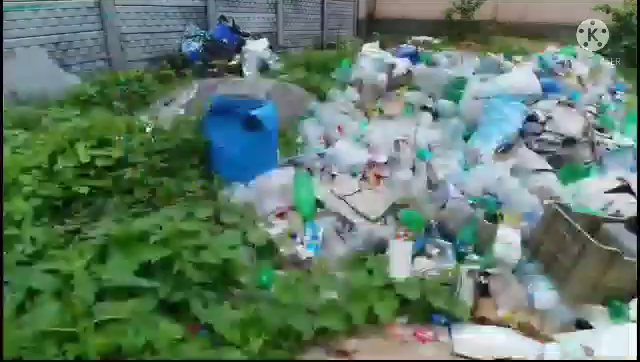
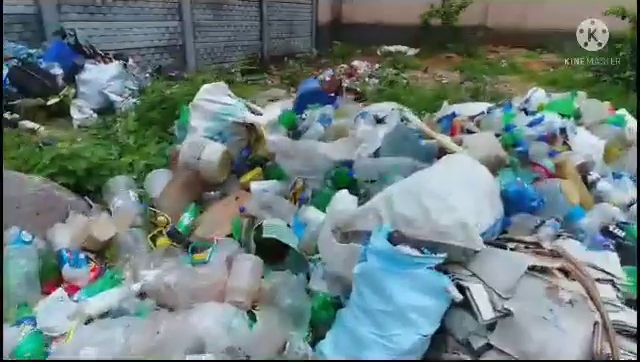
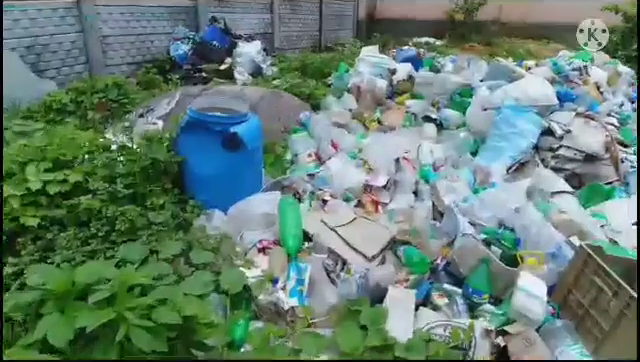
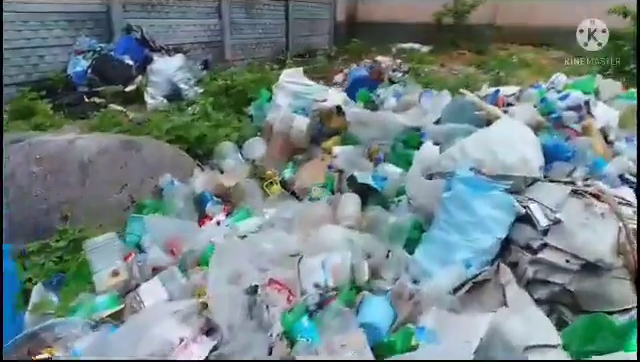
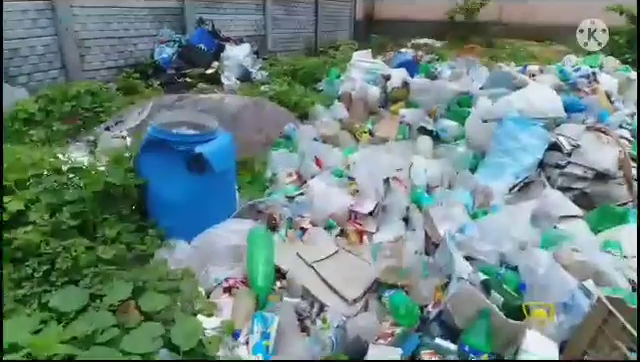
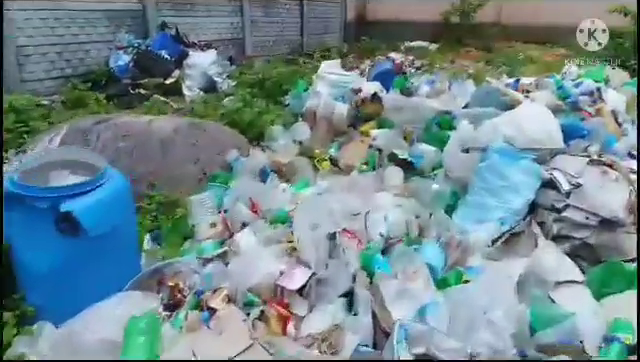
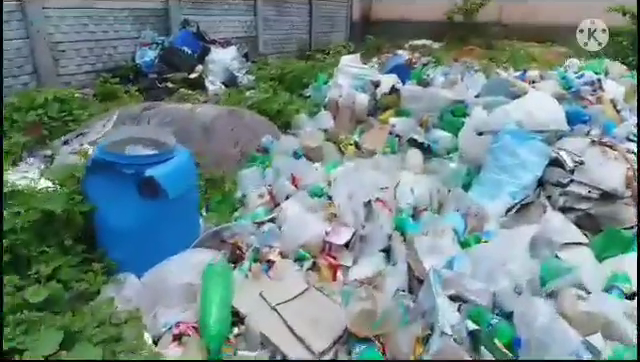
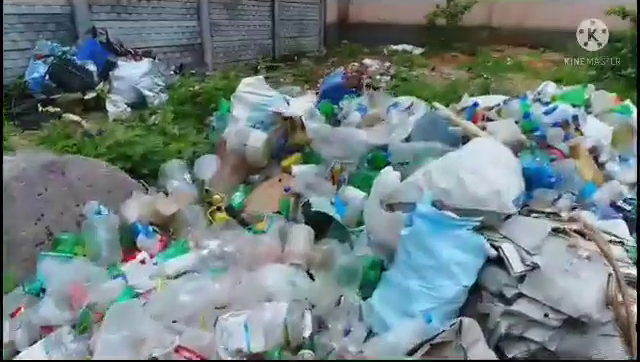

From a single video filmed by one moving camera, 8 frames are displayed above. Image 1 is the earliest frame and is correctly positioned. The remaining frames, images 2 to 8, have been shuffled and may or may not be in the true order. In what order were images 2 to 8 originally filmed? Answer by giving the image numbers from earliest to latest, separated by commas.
3, 5, 7, 6, 4, 8, 2
